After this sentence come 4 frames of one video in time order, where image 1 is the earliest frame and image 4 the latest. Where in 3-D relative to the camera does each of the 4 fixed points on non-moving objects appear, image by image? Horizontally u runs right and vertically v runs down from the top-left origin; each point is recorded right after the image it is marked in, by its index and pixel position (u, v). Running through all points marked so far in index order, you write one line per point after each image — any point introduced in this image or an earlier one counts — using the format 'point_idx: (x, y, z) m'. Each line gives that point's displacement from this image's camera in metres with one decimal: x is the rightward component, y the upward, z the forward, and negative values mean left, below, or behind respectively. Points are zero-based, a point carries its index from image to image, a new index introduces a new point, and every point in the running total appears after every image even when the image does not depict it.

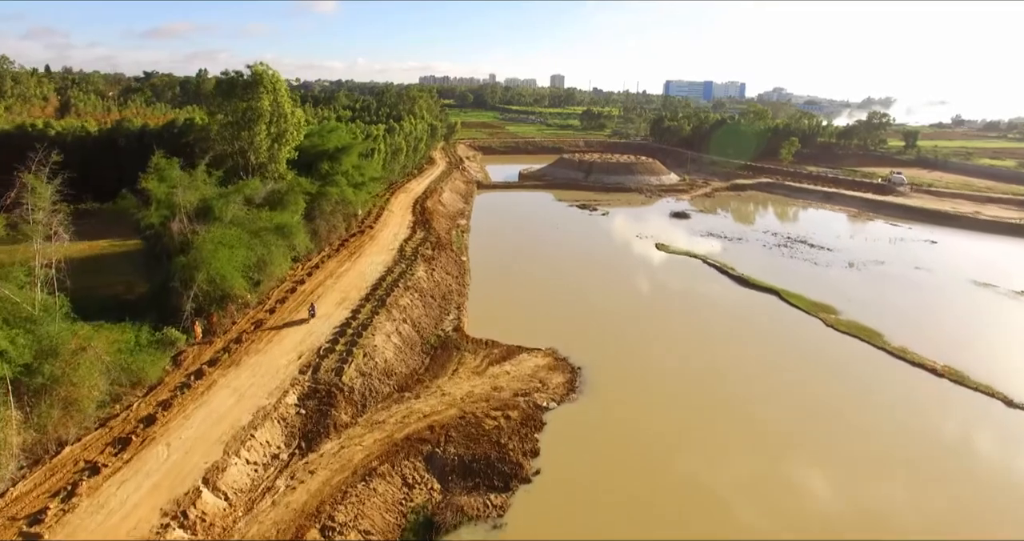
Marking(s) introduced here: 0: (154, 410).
0: (-8.1, -3.1, +13.4) m
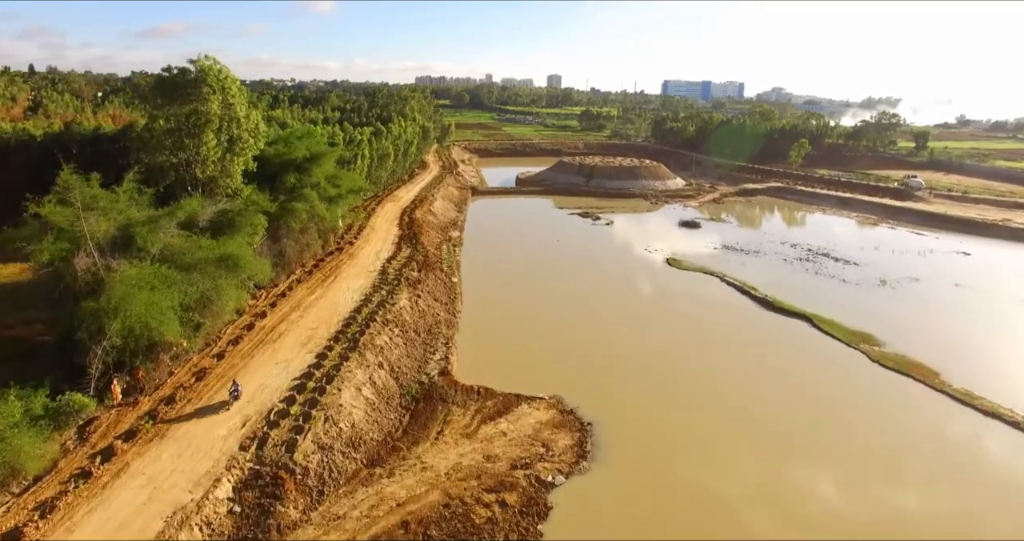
0: (-8.1, -4.2, +10.0) m
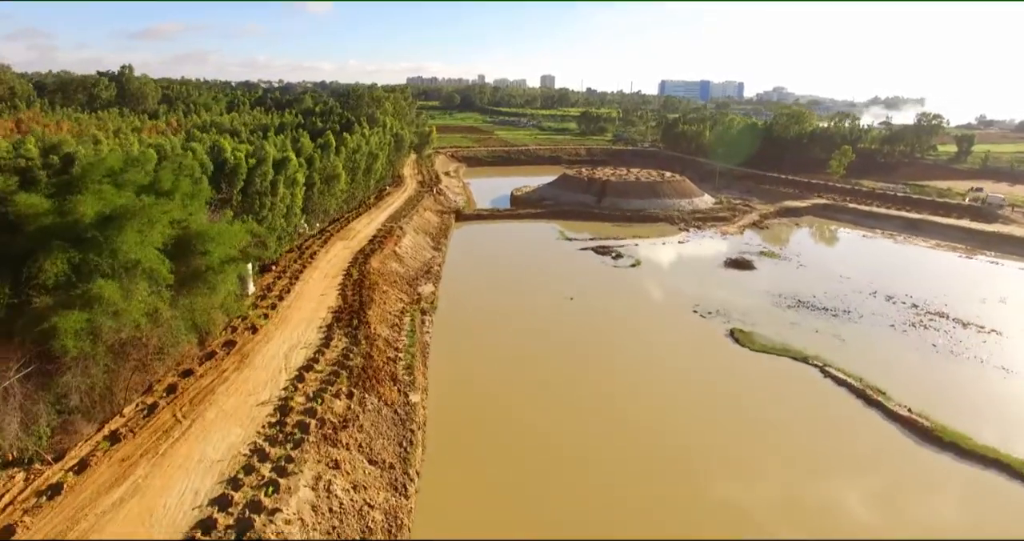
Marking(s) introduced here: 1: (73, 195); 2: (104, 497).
0: (-8.0, -7.2, -0.4) m
1: (-8.7, +1.6, +12.0) m
2: (-7.1, -4.0, +10.3) m
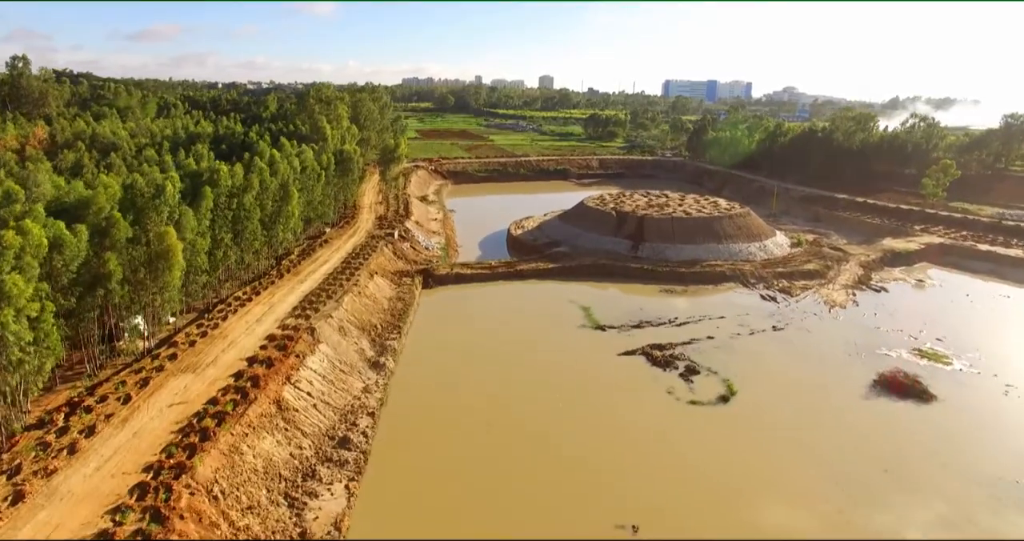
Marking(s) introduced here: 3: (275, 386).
0: (-8.0, -11.3, -14.5) m
1: (-8.8, -2.6, -2.2) m
2: (-7.1, -8.2, -3.9) m
3: (-5.9, -2.9, +14.8) m
